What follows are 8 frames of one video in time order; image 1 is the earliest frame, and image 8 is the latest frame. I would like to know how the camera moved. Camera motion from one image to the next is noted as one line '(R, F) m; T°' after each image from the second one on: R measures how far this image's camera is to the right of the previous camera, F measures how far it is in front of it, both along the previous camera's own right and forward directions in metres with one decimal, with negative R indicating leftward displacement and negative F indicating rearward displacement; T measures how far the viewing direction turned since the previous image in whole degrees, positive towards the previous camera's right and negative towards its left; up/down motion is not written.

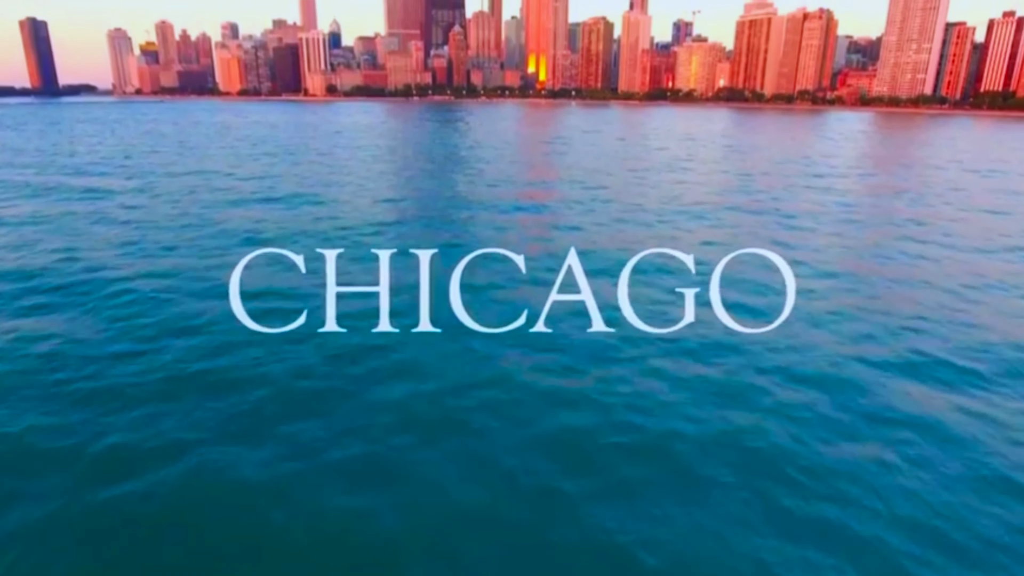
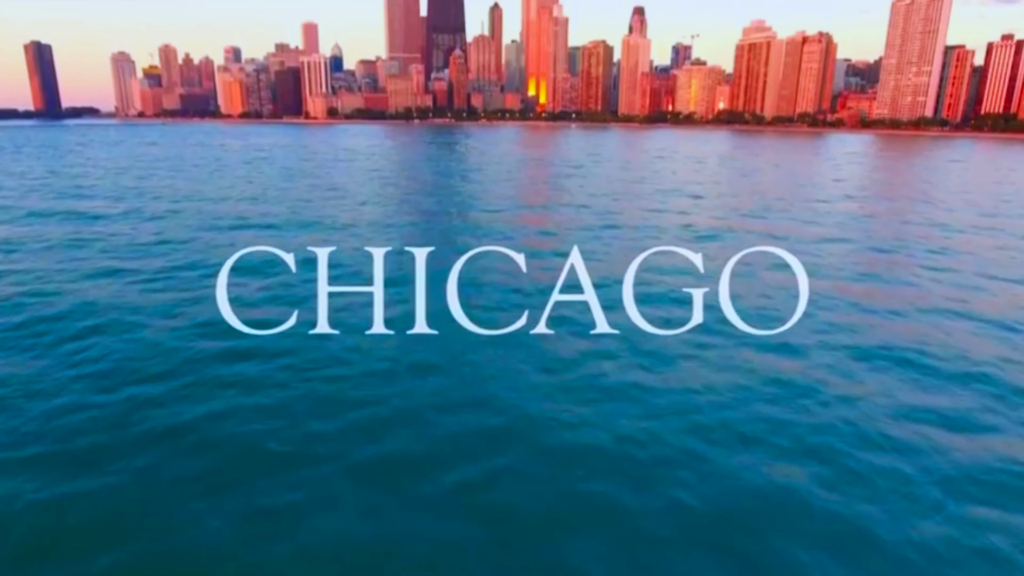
(-0.2, +1.5) m; 0°
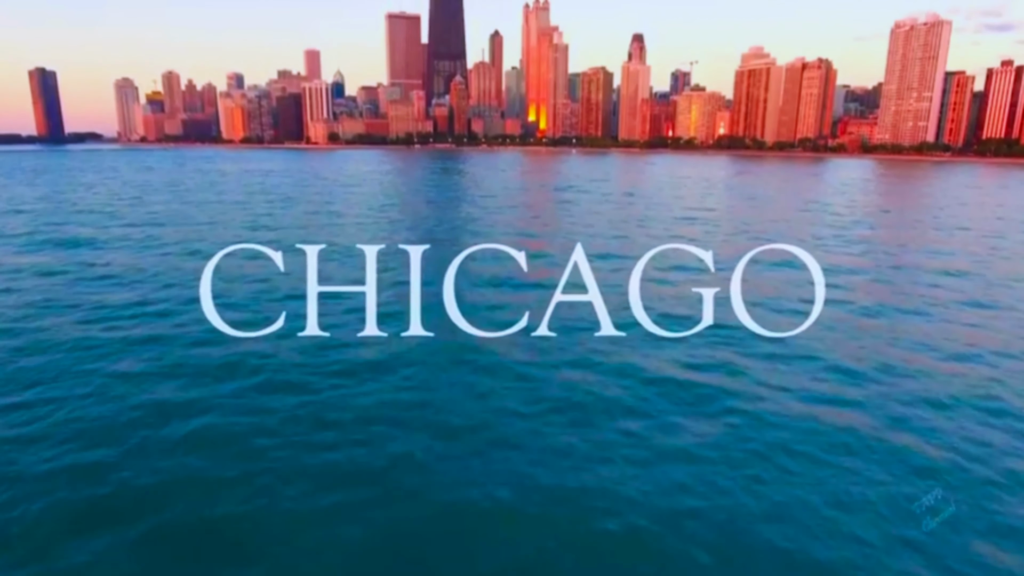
(-0.3, +1.9) m; 0°
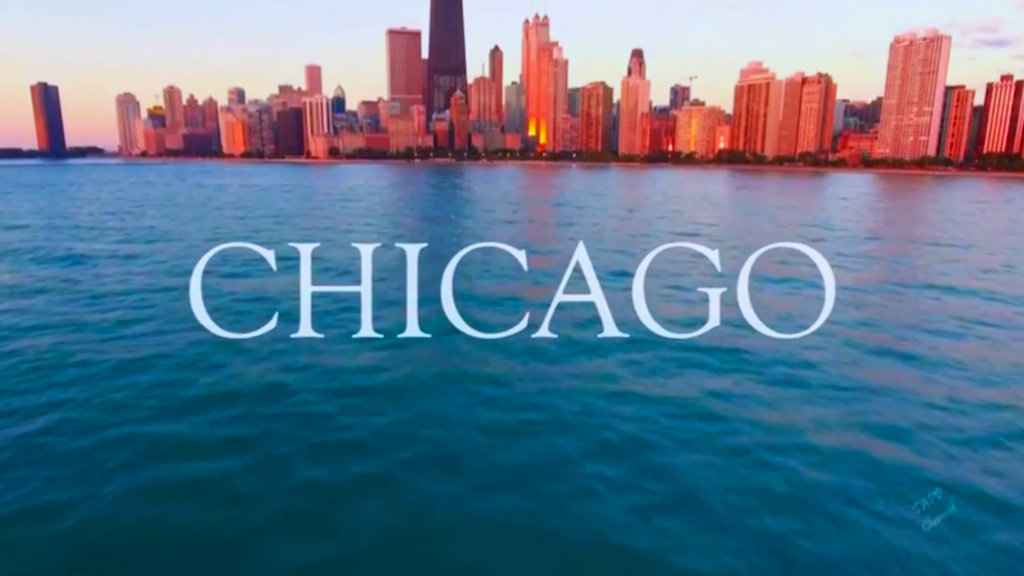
(-0.2, +1.1) m; 0°
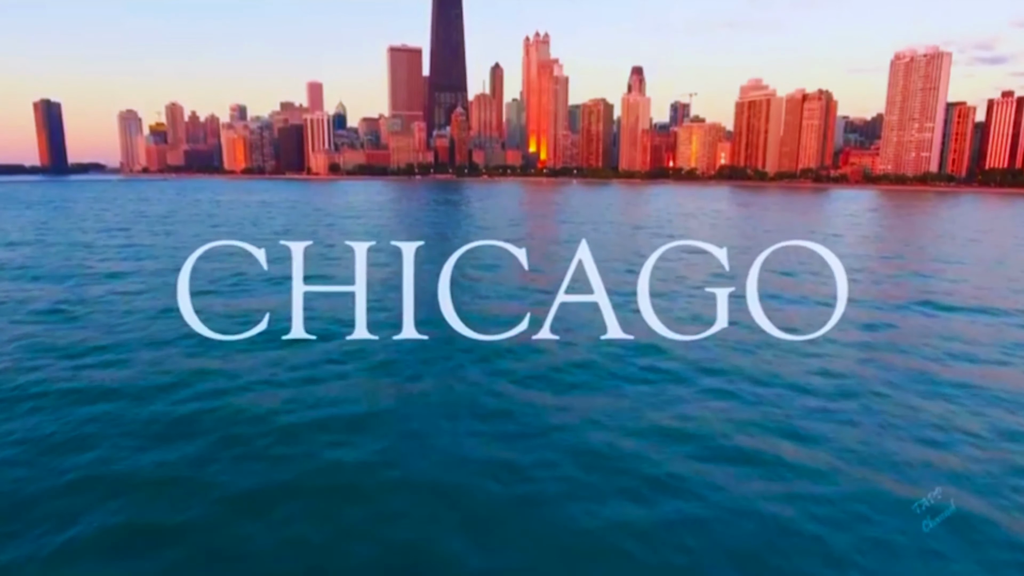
(-0.2, +1.2) m; 0°
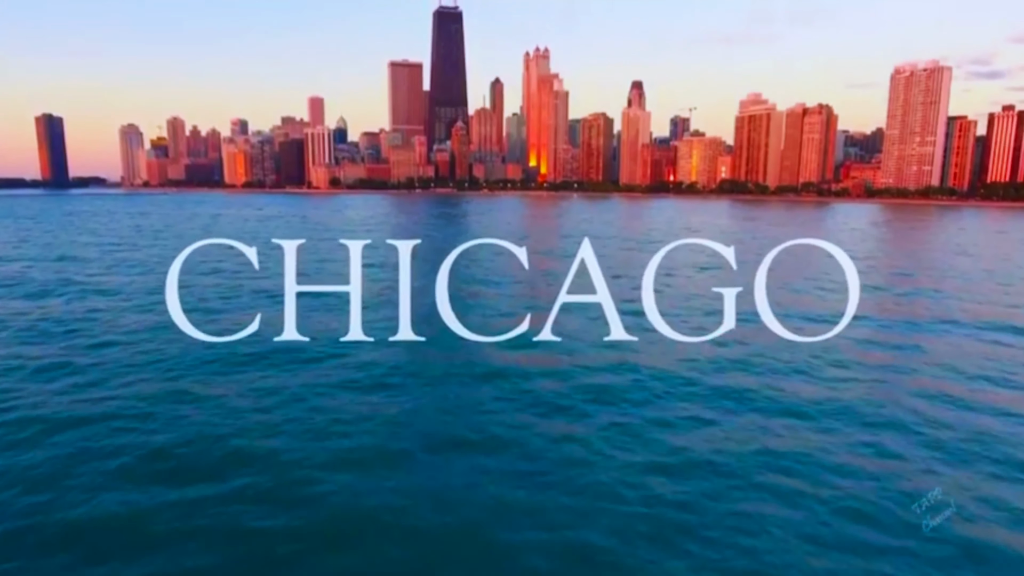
(-0.2, +1.1) m; 0°
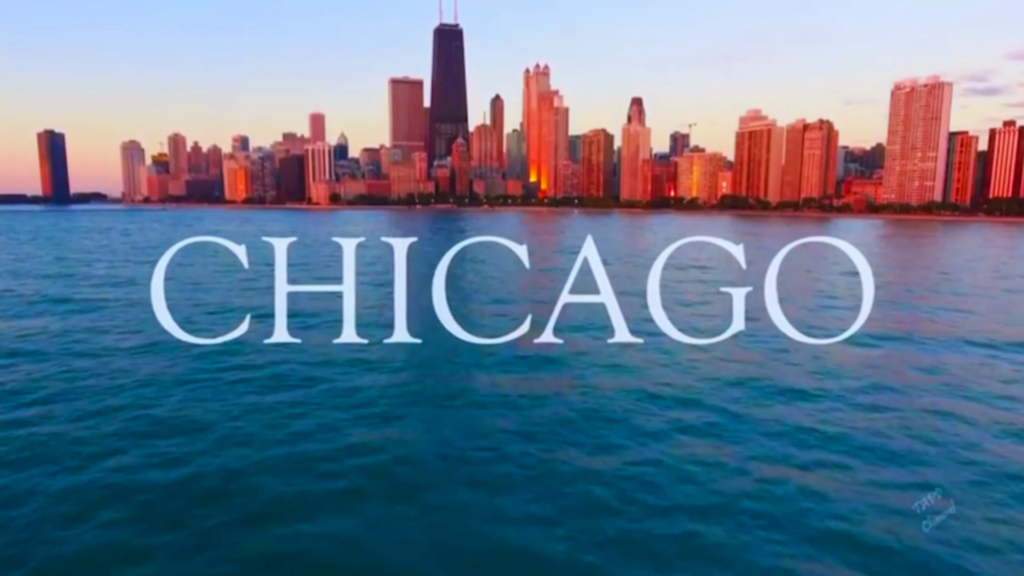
(-0.2, +1.2) m; 0°
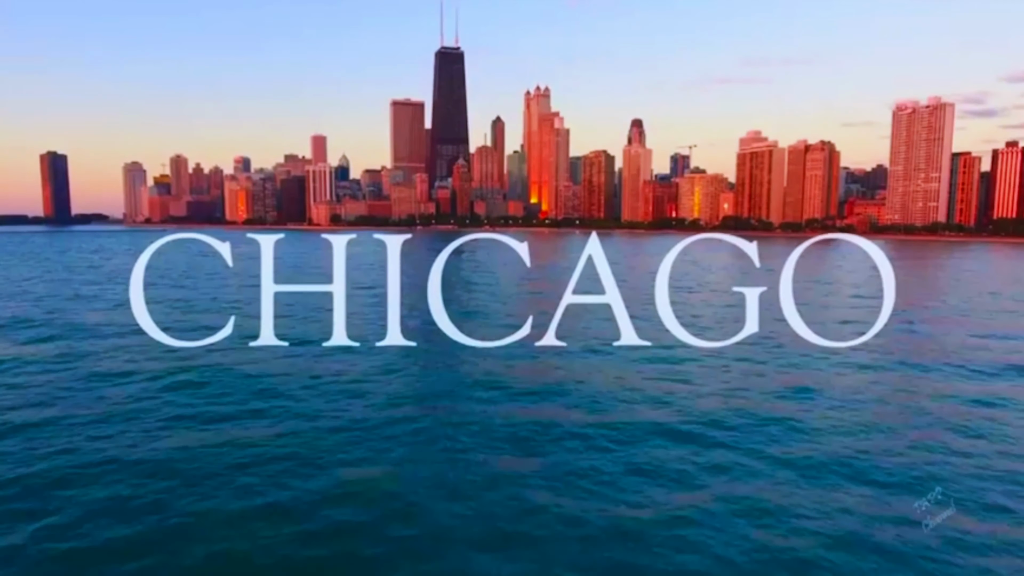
(-0.3, +1.5) m; 0°
